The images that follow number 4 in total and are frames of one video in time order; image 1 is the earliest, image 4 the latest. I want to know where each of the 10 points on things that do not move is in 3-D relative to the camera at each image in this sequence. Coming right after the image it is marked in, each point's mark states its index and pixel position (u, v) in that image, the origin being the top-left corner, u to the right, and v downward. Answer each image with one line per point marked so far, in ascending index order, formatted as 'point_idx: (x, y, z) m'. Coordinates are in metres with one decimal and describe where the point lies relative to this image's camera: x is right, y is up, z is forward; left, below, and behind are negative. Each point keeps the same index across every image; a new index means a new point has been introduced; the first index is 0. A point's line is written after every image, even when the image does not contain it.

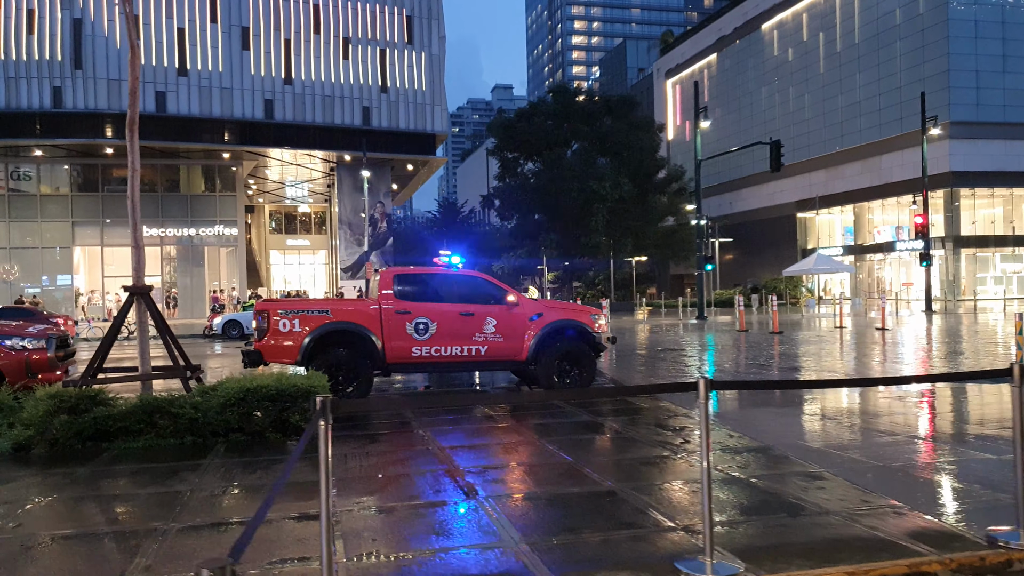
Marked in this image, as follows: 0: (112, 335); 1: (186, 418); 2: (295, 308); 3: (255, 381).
0: (-4.6, -0.5, +8.6) m
1: (-3.3, -1.3, +7.7) m
2: (-3.1, -0.3, +10.8) m
3: (-2.7, -1.0, +7.9) m
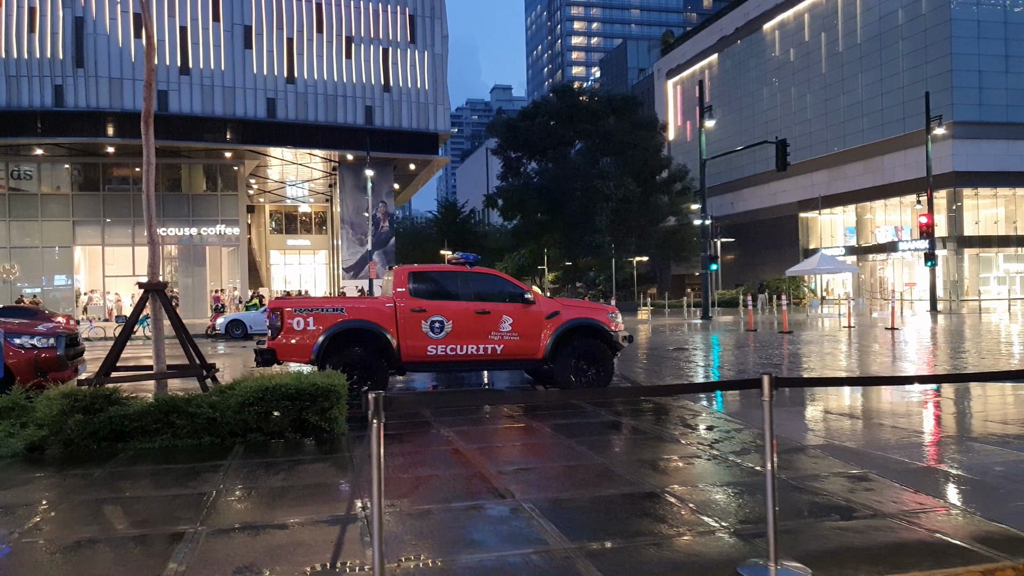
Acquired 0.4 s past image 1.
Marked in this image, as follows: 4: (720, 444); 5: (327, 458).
0: (-4.3, -0.5, +8.4) m
1: (-3.1, -1.3, +7.5) m
2: (-2.9, -0.3, +10.6) m
3: (-2.5, -1.0, +7.7) m
4: (+2.1, -1.6, +7.6) m
5: (-1.7, -1.6, +6.9) m
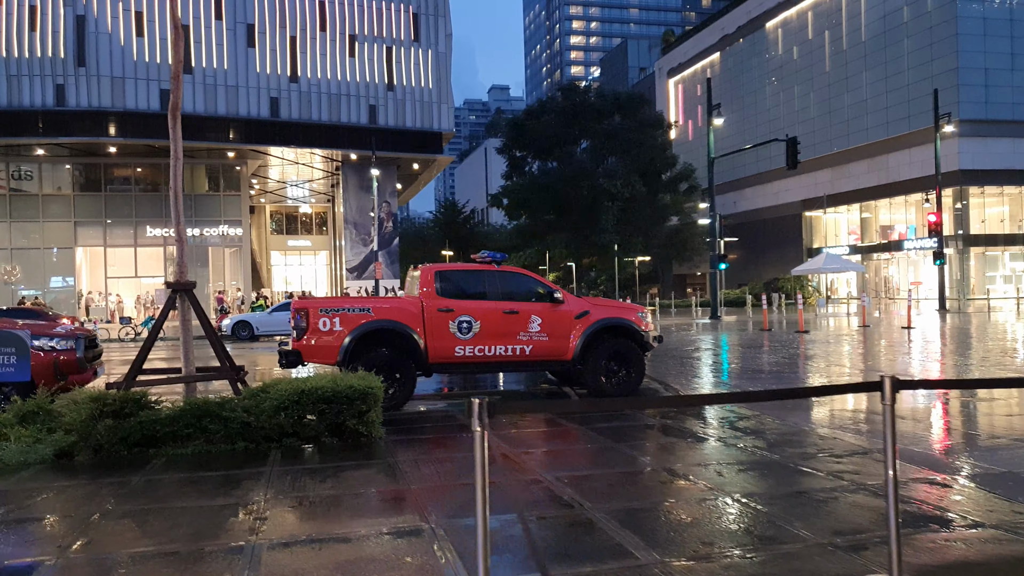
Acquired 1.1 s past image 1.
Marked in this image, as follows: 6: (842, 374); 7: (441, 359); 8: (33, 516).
0: (-3.9, -0.5, +8.1) m
1: (-2.6, -1.3, +7.2) m
2: (-2.4, -0.3, +10.3) m
3: (-2.0, -0.9, +7.5) m
4: (+2.5, -1.6, +7.3) m
5: (-1.2, -1.6, +6.6) m
6: (+6.4, -1.7, +14.6) m
7: (-1.0, -1.0, +10.8) m
8: (-3.3, -1.6, +5.2) m
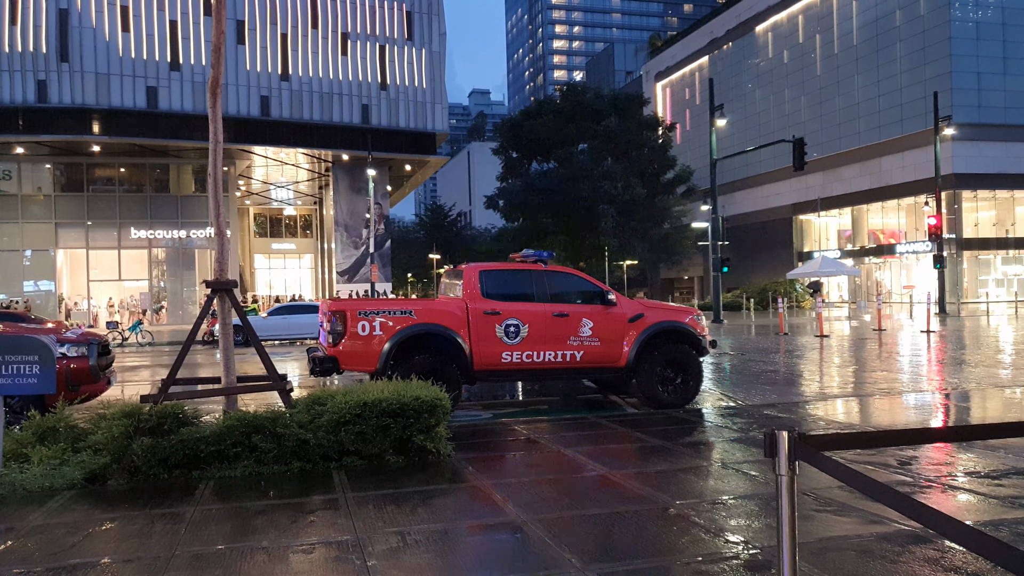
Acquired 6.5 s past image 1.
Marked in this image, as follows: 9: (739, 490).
0: (-3.1, -0.5, +7.2) m
1: (-1.9, -1.3, +6.3) m
2: (-1.7, -0.3, +9.4) m
3: (-1.2, -0.9, +6.6) m
4: (+3.3, -1.5, +6.6) m
5: (-0.4, -1.5, +5.8) m
6: (+6.9, -1.7, +13.9) m
7: (-0.3, -1.0, +9.9) m
8: (-2.5, -1.6, +4.3) m
9: (+1.7, -1.5, +5.8) m
